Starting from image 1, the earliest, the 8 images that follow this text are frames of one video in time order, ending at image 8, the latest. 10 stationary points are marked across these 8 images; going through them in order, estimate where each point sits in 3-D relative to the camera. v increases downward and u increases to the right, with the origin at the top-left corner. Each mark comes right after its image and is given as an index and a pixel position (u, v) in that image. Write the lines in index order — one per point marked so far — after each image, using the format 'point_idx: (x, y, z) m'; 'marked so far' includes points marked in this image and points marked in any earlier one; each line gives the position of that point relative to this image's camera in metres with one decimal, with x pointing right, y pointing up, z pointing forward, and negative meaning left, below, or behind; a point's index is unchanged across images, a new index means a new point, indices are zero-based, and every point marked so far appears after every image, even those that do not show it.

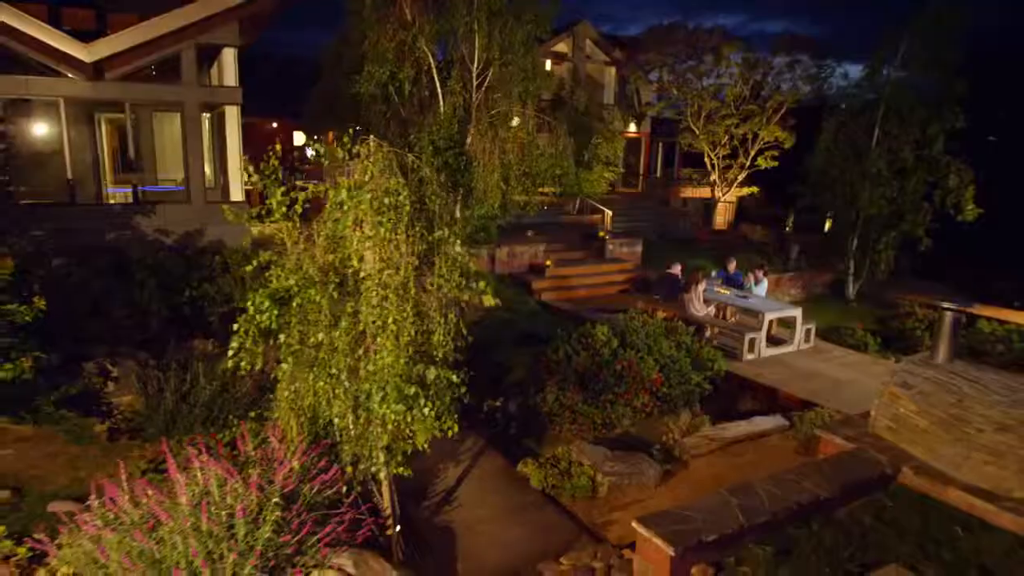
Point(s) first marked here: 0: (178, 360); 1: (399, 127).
0: (-3.9, -0.8, +8.0) m
1: (-1.8, +2.6, +11.1) m
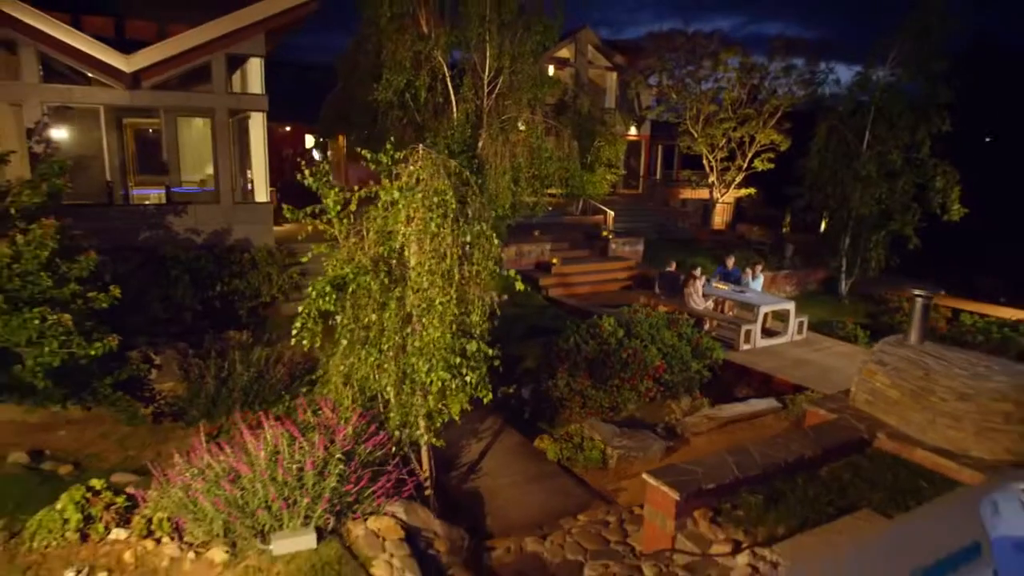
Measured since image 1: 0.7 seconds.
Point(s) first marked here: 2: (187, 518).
0: (-3.7, -0.8, +8.6) m
1: (-1.7, +2.7, +11.7) m
2: (-2.0, -1.4, +4.2) m
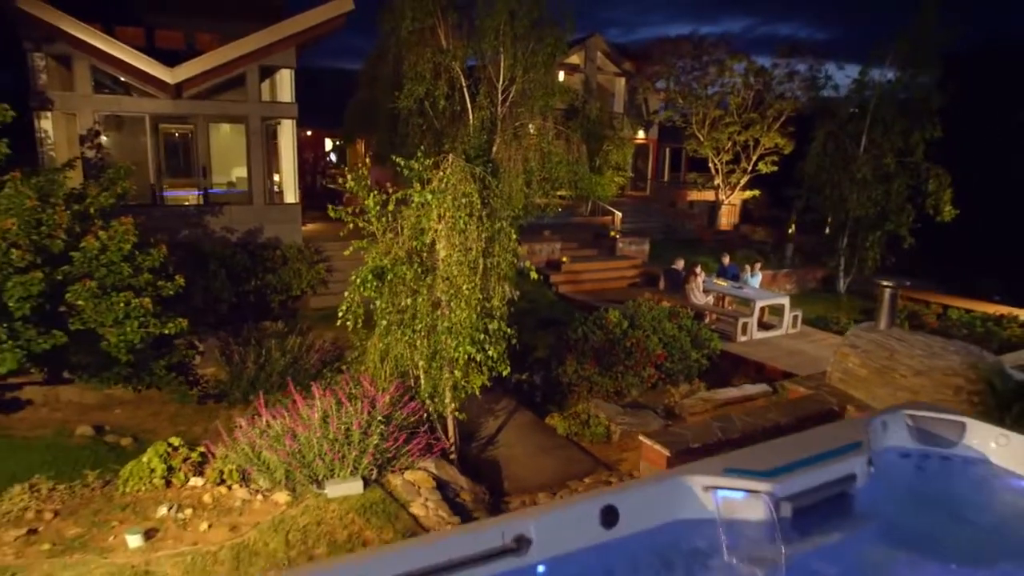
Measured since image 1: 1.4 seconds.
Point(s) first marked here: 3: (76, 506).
0: (-3.6, -0.7, +9.4) m
1: (-1.4, +2.8, +12.5) m
2: (-1.9, -1.3, +5.0) m
3: (-3.1, -1.5, +4.8) m
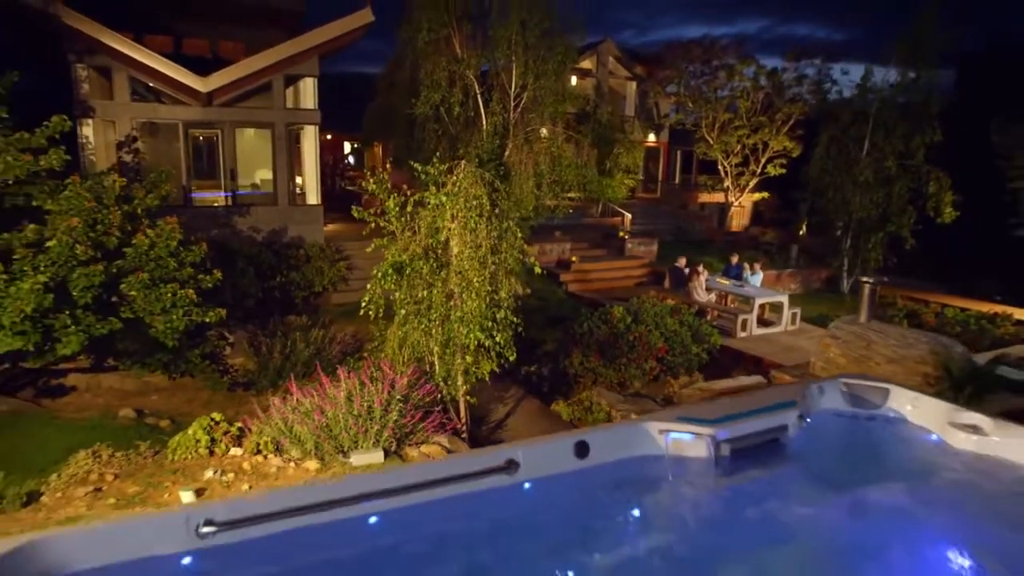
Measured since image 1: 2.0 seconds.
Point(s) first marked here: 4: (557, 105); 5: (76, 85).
0: (-3.4, -0.6, +10.1) m
1: (-1.2, +2.8, +13.1) m
2: (-1.9, -1.2, +5.6) m
3: (-3.0, -1.5, +5.4) m
4: (+0.9, +3.6, +13.2) m
5: (-7.3, +3.4, +11.5) m
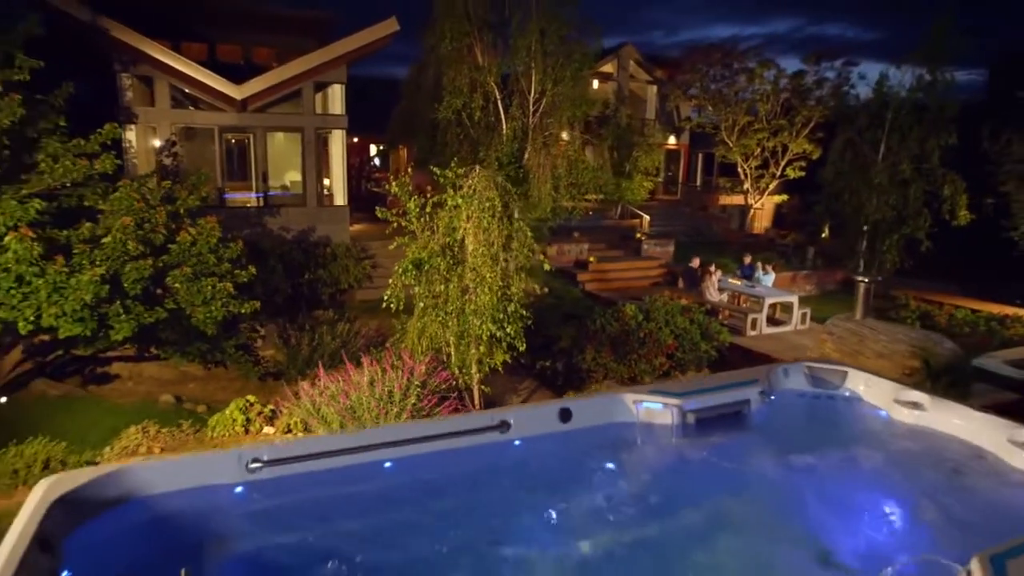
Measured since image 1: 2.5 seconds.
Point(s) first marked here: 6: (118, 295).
0: (-3.2, -0.6, +10.7) m
1: (-0.8, +2.8, +13.6) m
2: (-1.8, -1.2, +6.1) m
3: (-3.0, -1.4, +6.0) m
4: (+1.3, +3.6, +13.7) m
5: (-7.0, +3.5, +12.2) m
6: (-4.0, -0.1, +6.9) m
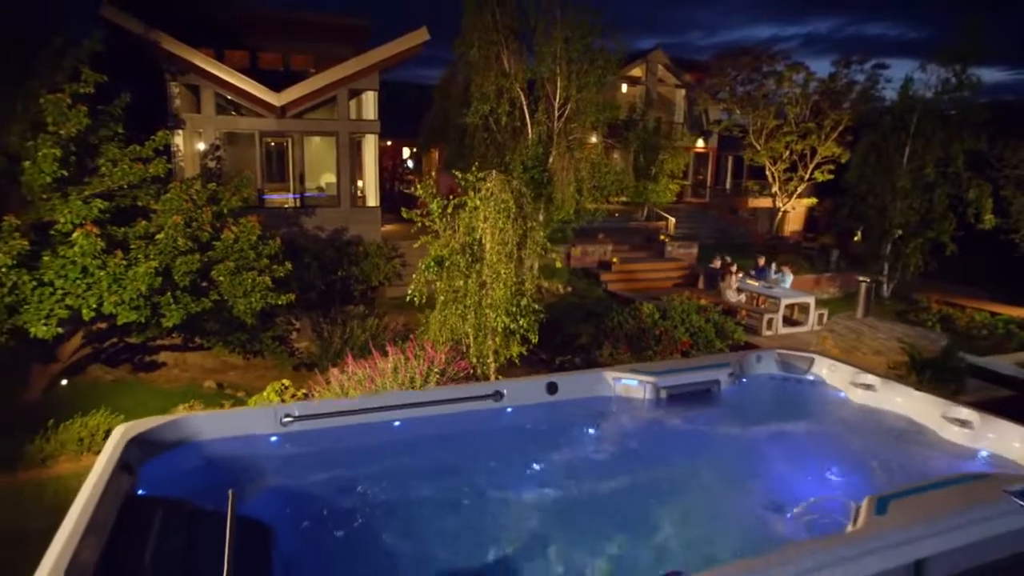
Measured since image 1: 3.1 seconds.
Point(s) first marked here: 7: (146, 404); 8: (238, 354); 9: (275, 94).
0: (-2.9, -0.5, +11.3) m
1: (-0.3, +2.9, +14.2) m
2: (-1.7, -1.1, +6.7) m
3: (-2.9, -1.3, +6.6) m
4: (+1.8, +3.6, +14.1) m
5: (-6.6, +3.6, +13.0) m
6: (-3.8, 0.0, +7.5) m
7: (-4.4, -1.4, +8.3) m
8: (-4.0, -1.0, +10.1) m
9: (-4.4, +3.6, +12.7) m
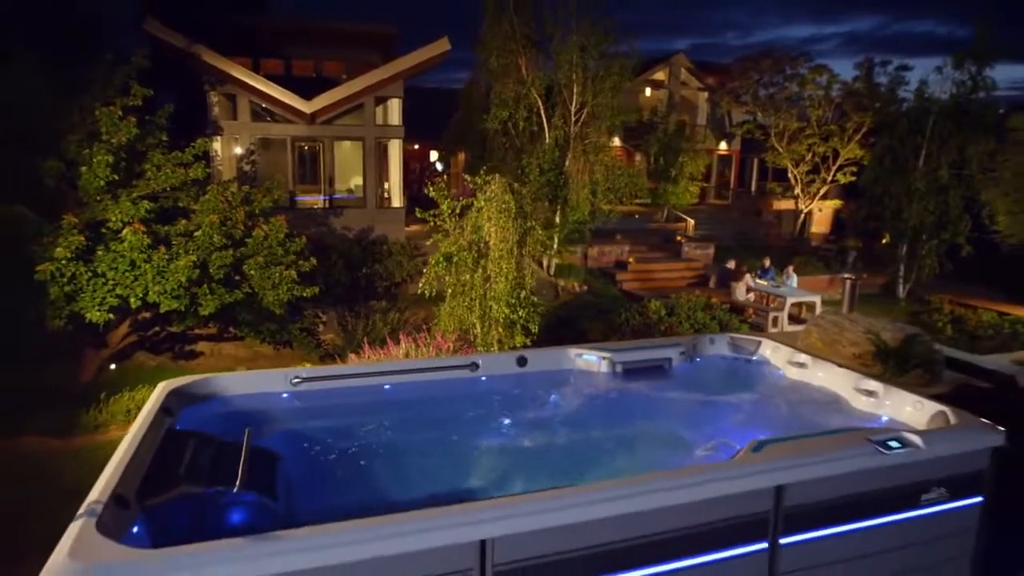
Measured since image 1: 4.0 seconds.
0: (-2.6, -0.4, +12.0) m
1: (0.0, +2.9, +14.8) m
2: (-1.7, -1.0, +7.4) m
3: (-2.9, -1.2, +7.4) m
4: (+2.2, +3.6, +14.6) m
5: (-6.2, +3.7, +13.9) m
6: (-3.8, +0.1, +8.3) m
7: (-4.4, -1.3, +9.1) m
8: (-3.9, -0.9, +10.9) m
9: (-4.1, +3.7, +13.5) m
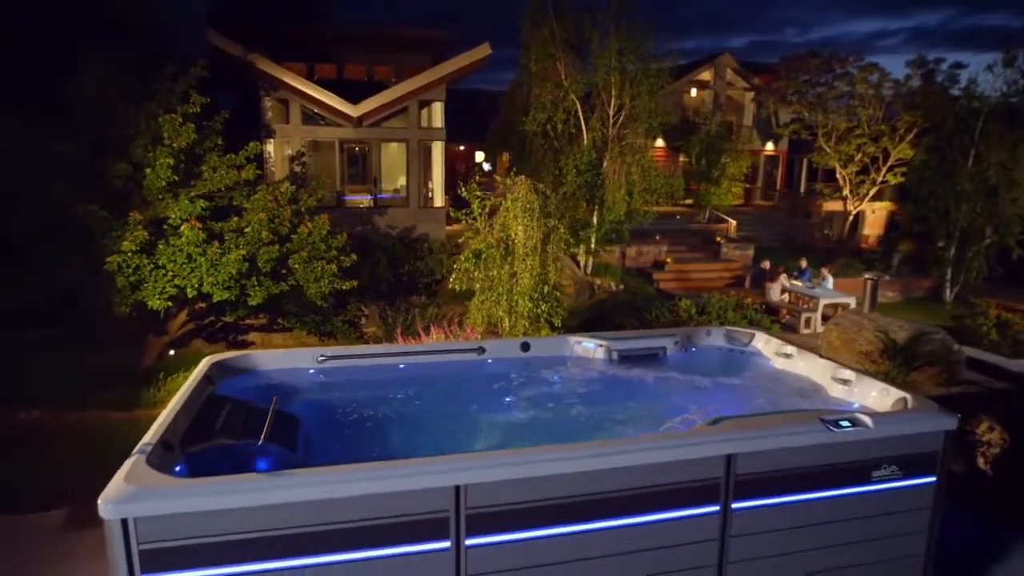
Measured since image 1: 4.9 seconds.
0: (-2.0, -0.3, +12.6) m
1: (+0.9, +3.0, +15.2) m
2: (-1.4, -1.0, +7.9) m
3: (-2.6, -1.1, +8.0) m
4: (+3.0, +3.7, +14.8) m
5: (-5.4, +3.8, +14.8) m
6: (-3.4, +0.2, +9.0) m
7: (-4.0, -1.2, +9.8) m
8: (-3.4, -0.8, +11.5) m
9: (-3.3, +3.8, +14.2) m
